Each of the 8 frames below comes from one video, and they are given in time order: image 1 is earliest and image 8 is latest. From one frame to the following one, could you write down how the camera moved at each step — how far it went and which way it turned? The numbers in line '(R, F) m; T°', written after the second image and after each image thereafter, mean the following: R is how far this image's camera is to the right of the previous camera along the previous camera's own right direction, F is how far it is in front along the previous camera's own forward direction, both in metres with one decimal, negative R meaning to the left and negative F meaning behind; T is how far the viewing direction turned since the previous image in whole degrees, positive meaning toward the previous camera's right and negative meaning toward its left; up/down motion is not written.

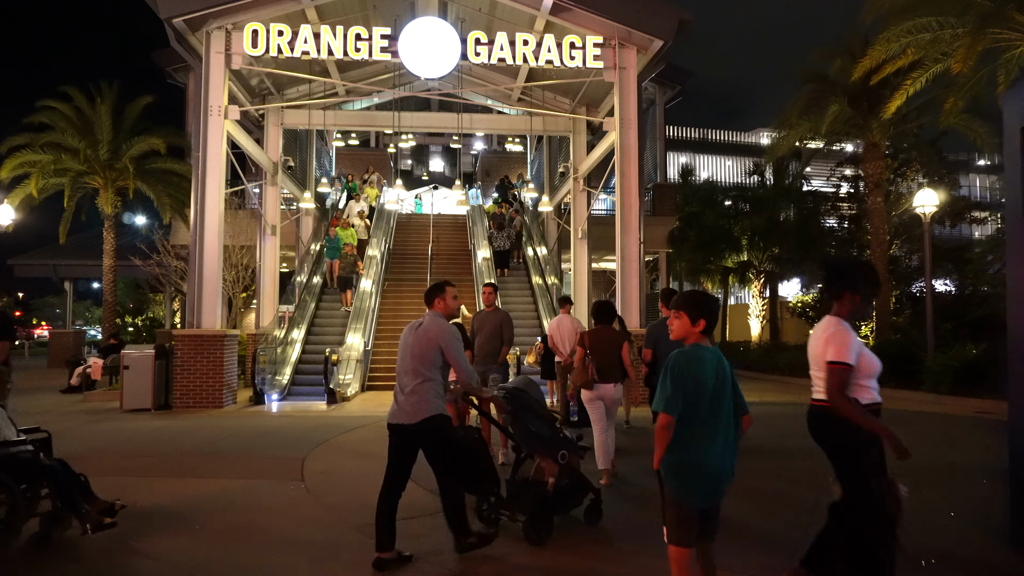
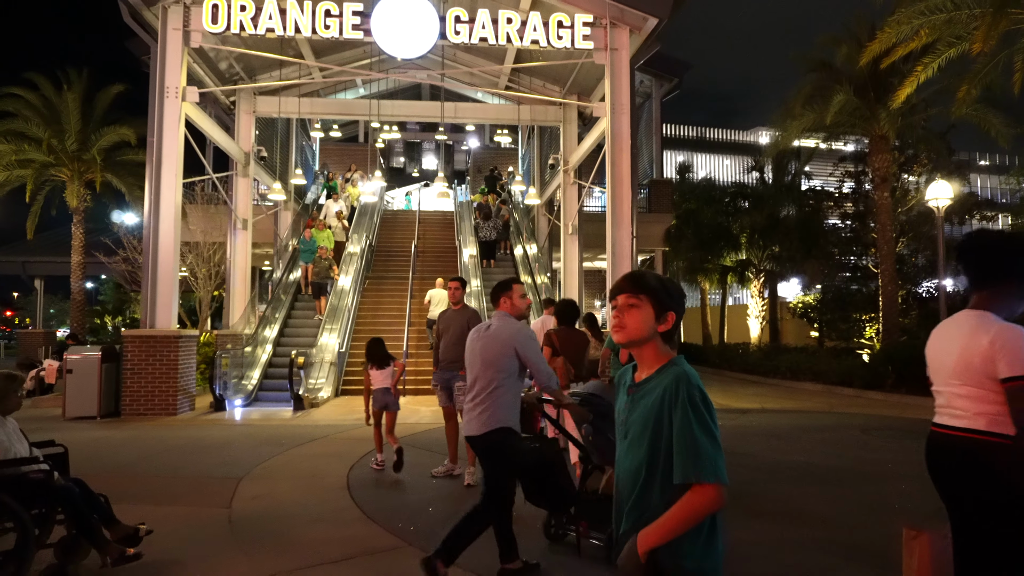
(+0.3, +0.9) m; 0°
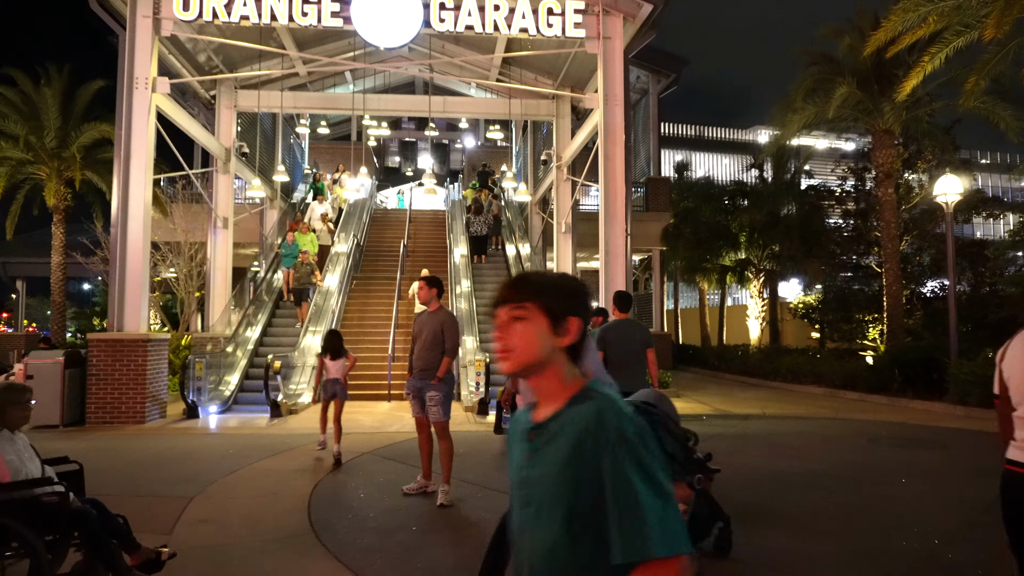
(+0.2, +0.6) m; 0°
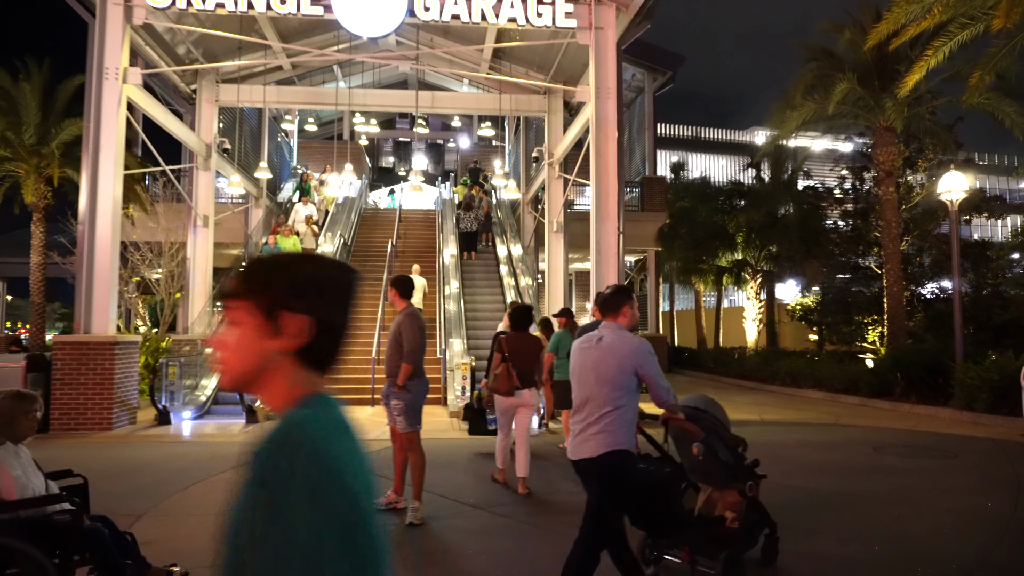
(+0.1, +0.5) m; 0°
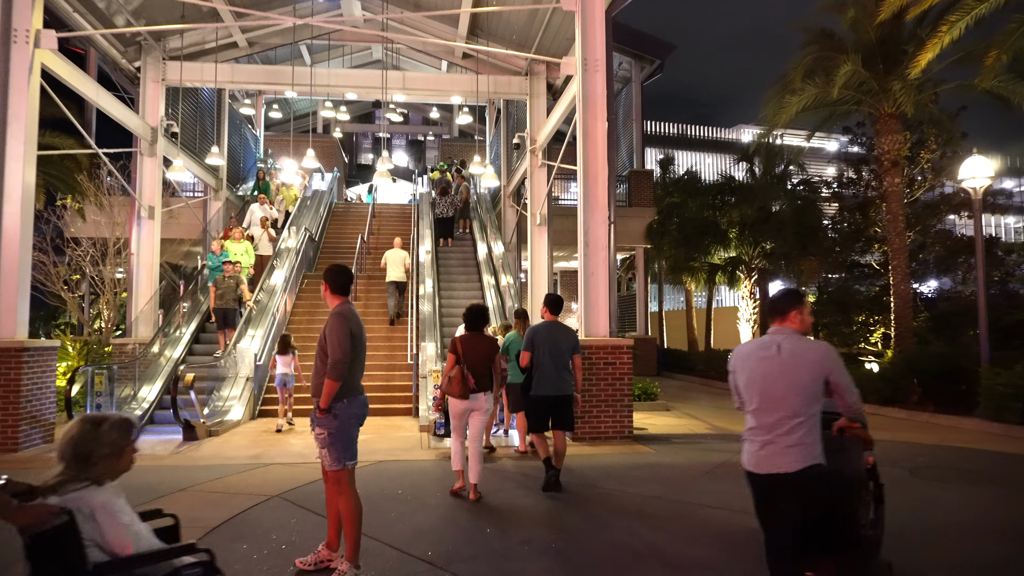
(+0.1, +1.3) m; +1°
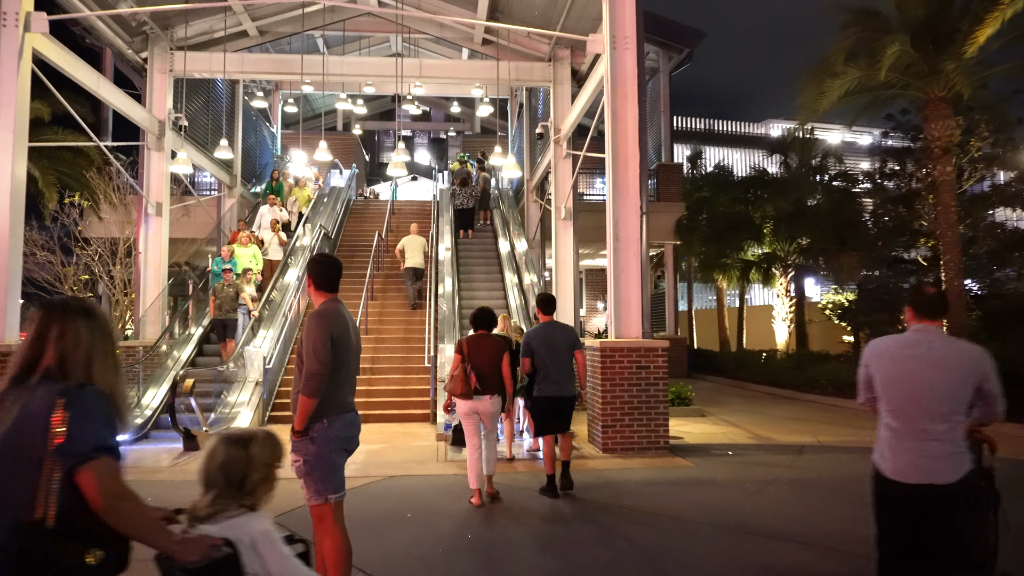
(0.0, +0.7) m; -2°
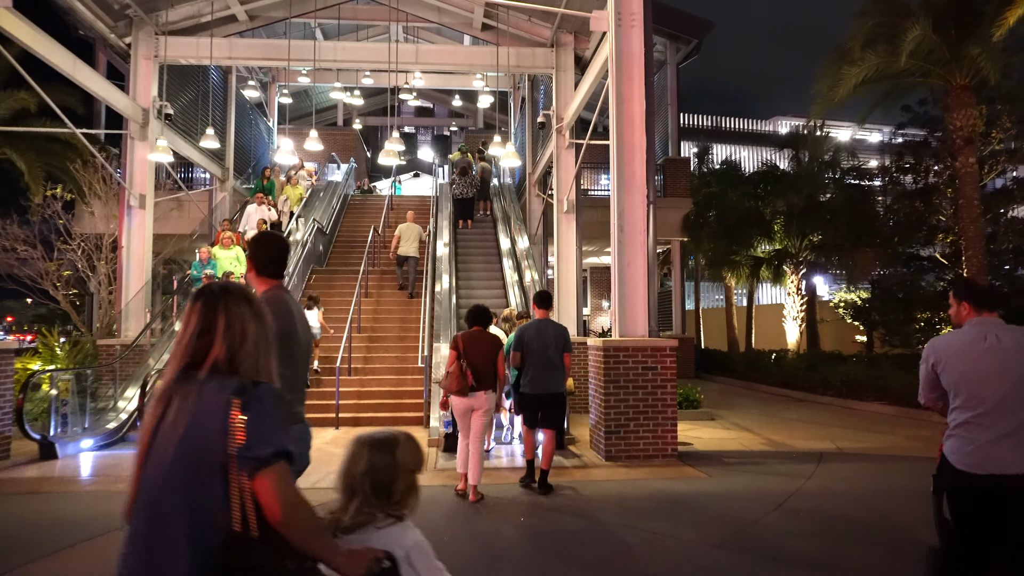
(+0.1, +0.6) m; 0°
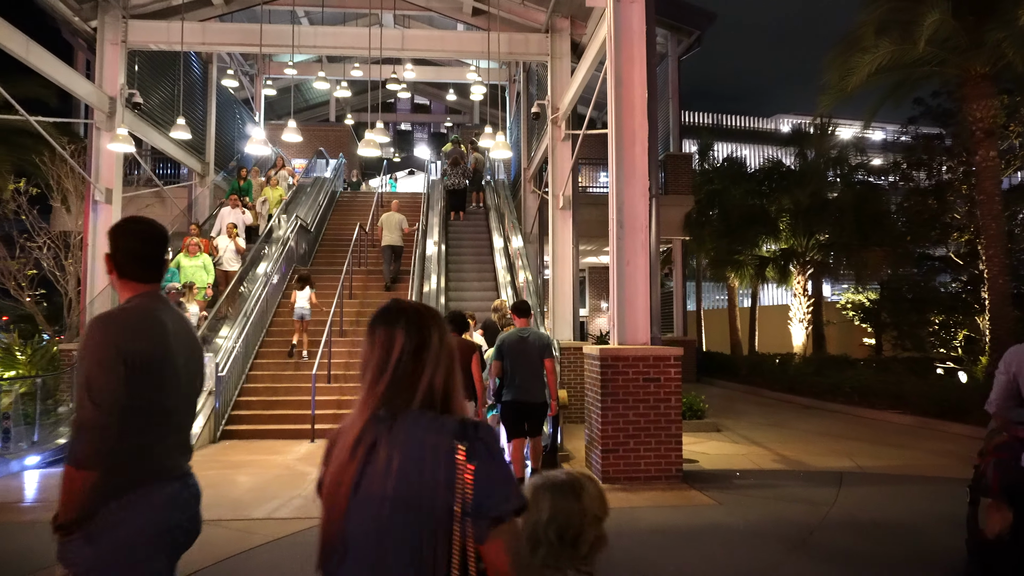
(+0.1, +0.8) m; 0°
